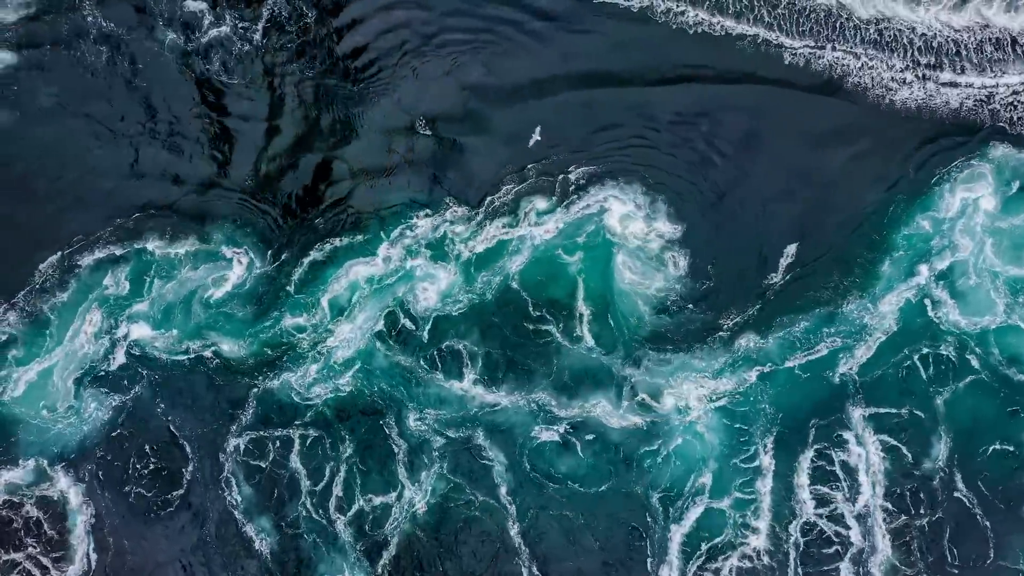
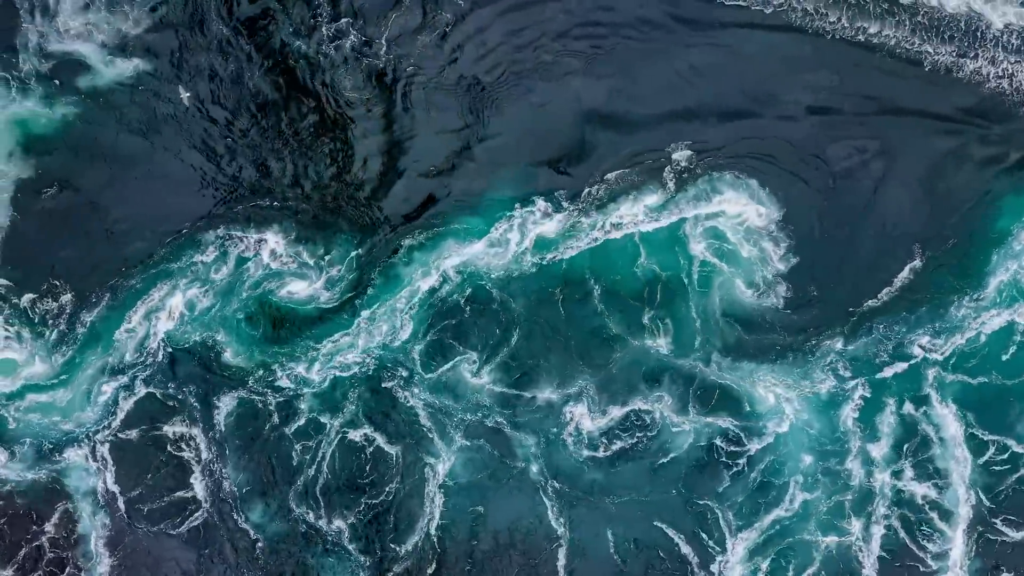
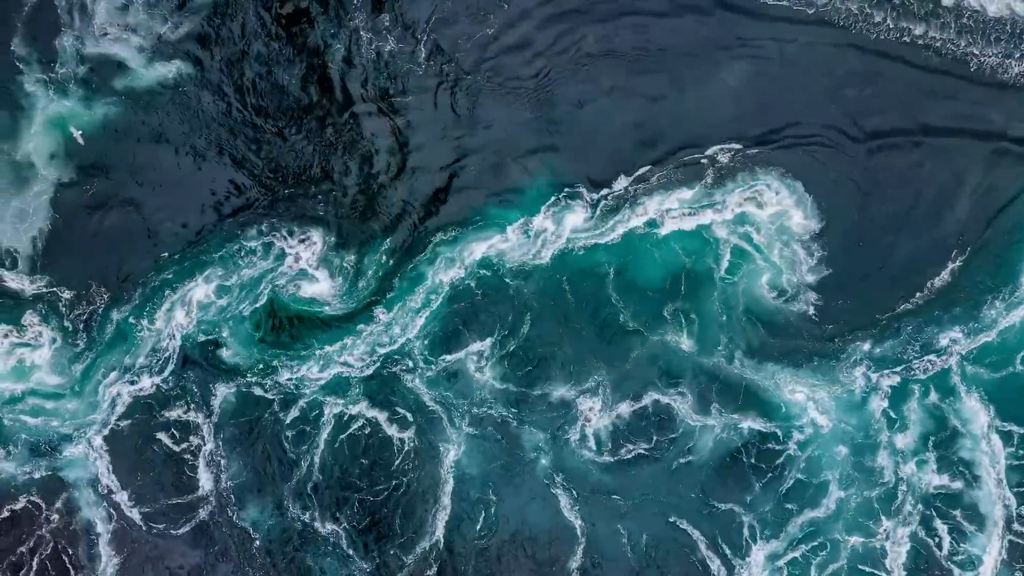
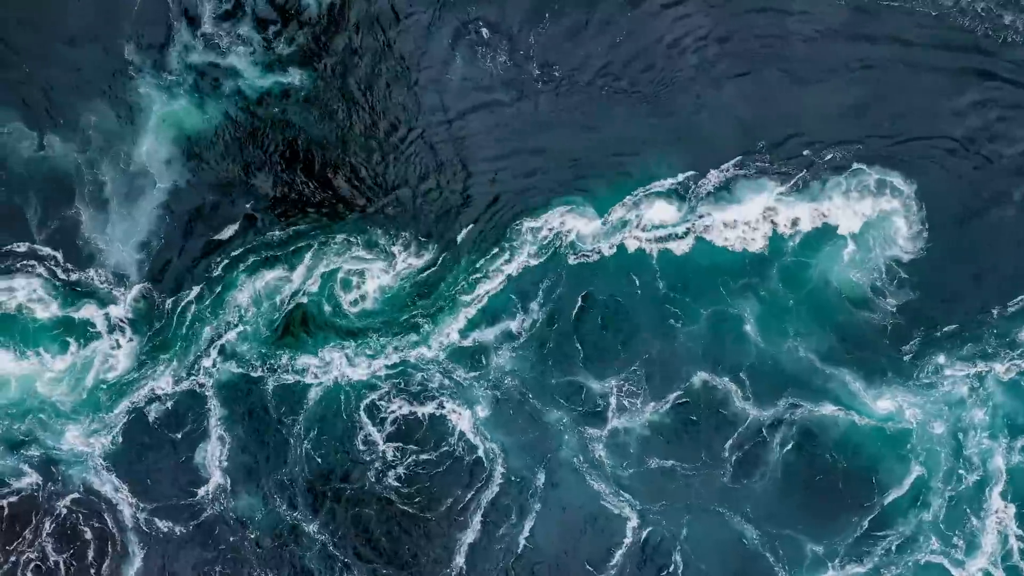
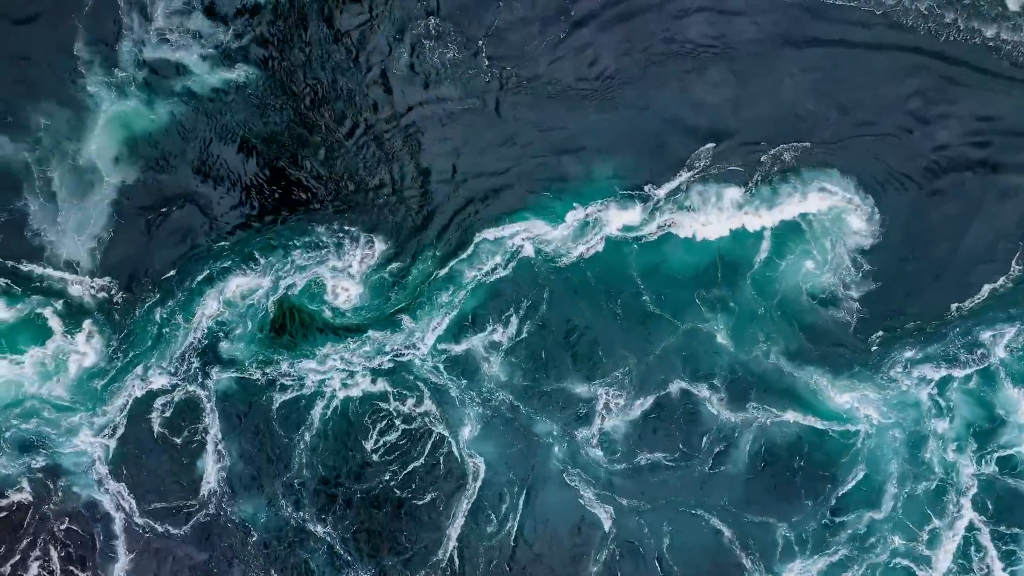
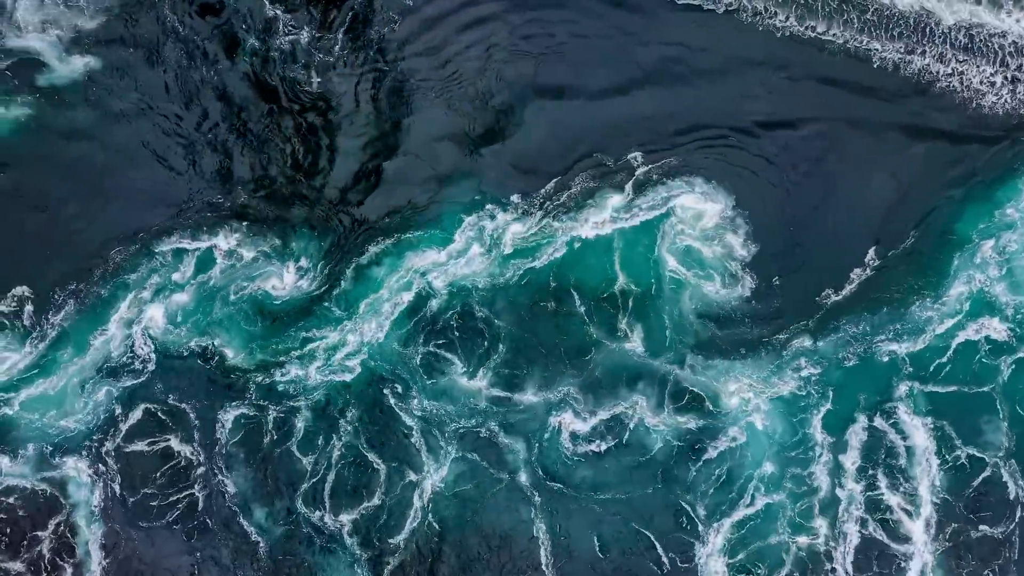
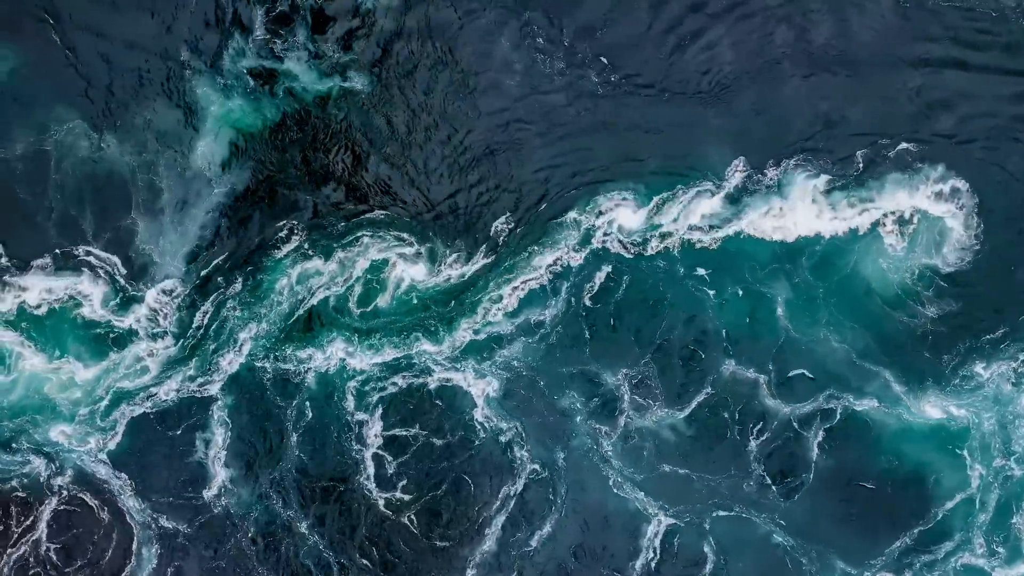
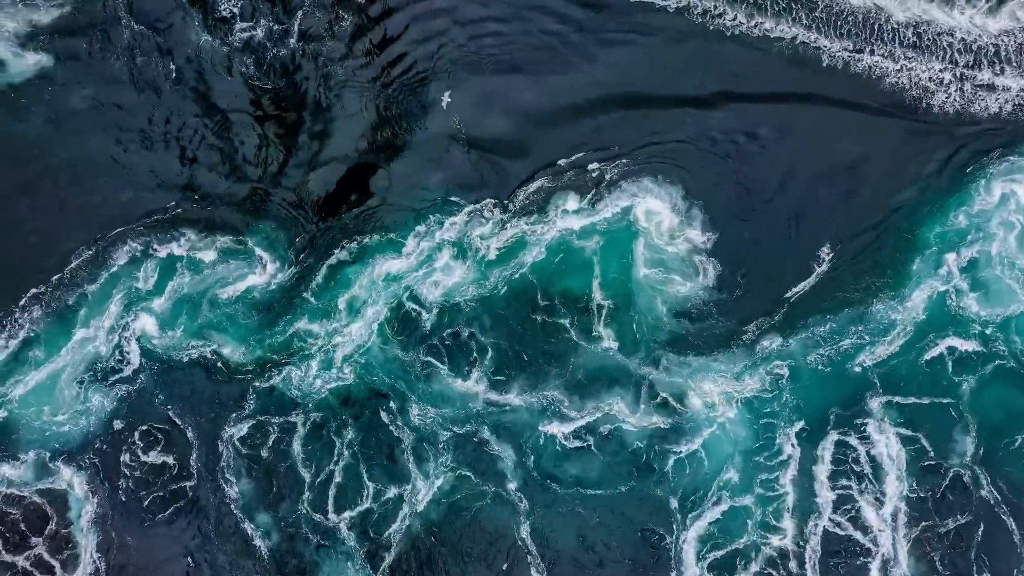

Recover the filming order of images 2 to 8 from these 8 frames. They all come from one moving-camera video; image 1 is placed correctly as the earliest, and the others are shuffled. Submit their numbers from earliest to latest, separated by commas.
8, 6, 2, 3, 5, 4, 7
